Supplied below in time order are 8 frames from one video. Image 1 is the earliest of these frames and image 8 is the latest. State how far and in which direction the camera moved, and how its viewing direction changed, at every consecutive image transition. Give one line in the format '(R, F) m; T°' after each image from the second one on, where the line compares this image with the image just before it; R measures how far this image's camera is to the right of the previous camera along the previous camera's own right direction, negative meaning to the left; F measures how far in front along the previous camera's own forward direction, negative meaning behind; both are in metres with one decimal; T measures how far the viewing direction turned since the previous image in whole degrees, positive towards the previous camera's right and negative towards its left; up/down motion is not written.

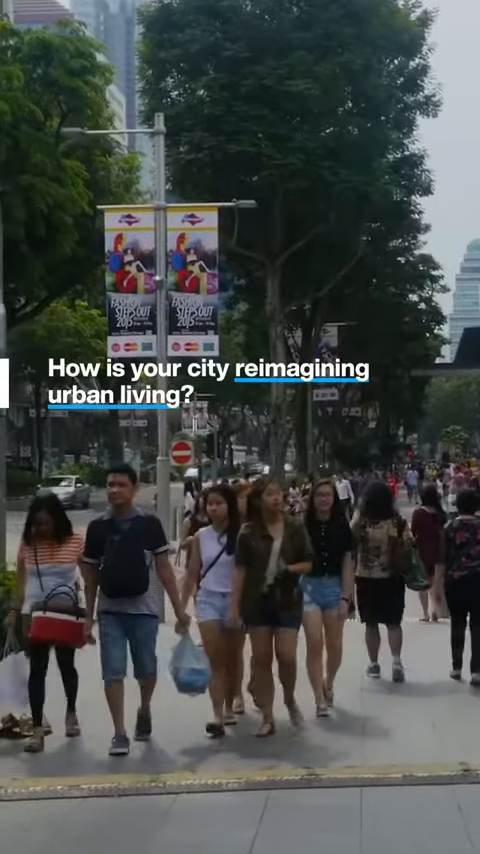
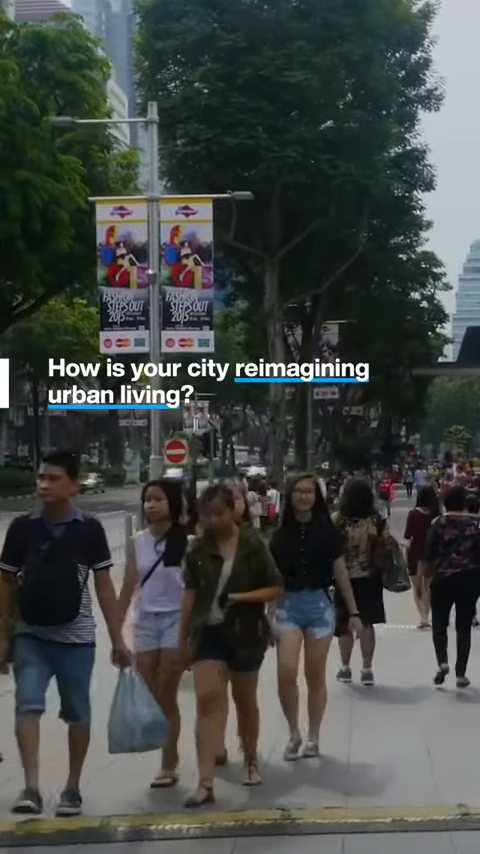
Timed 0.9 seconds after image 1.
(+0.1, +0.8) m; 0°
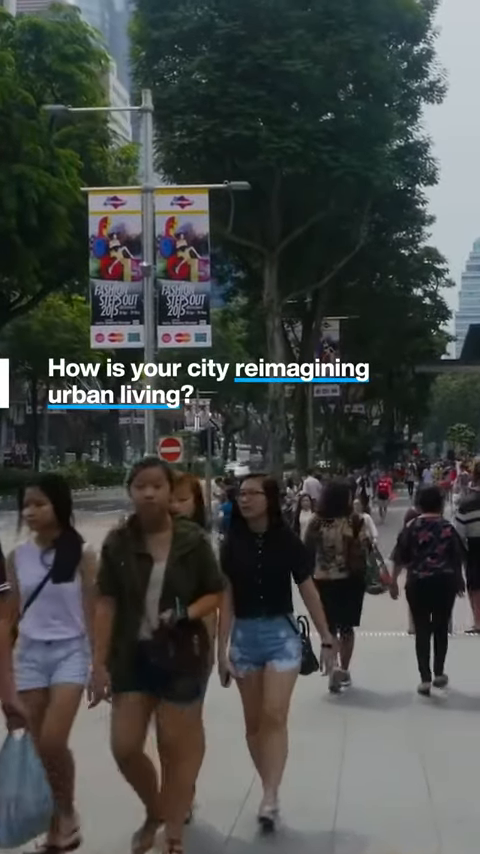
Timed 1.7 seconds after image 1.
(+0.1, +0.8) m; 0°
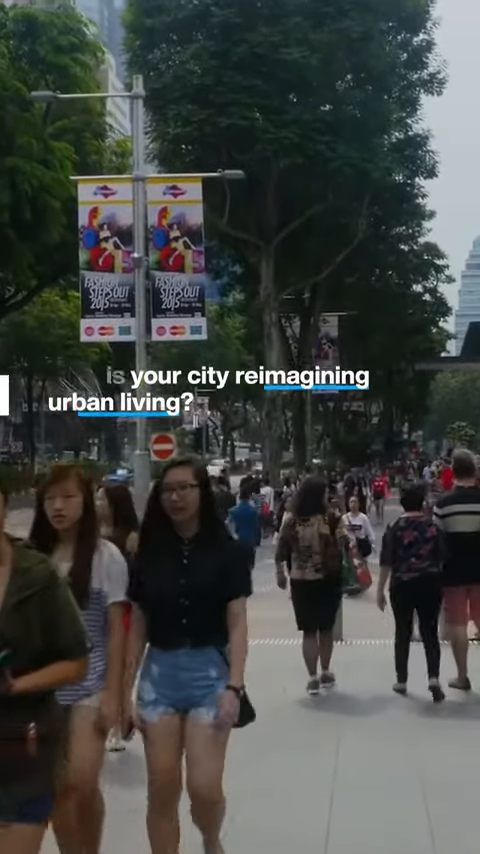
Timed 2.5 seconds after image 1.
(+0.1, +0.8) m; 0°
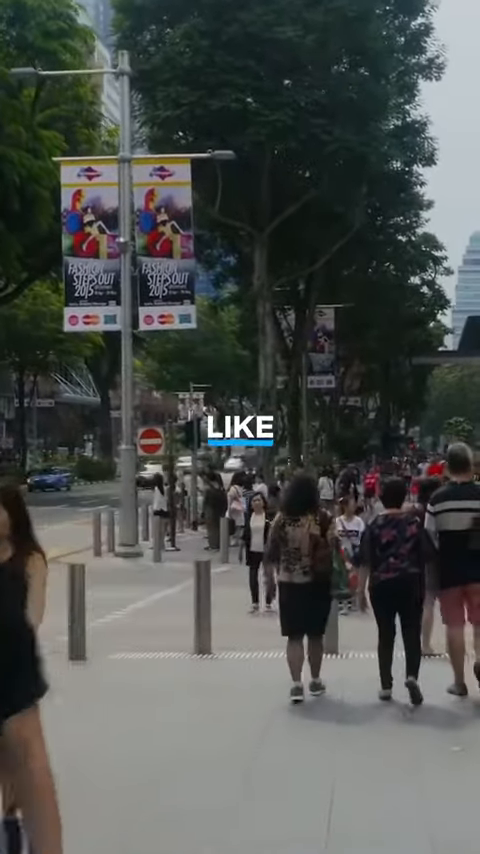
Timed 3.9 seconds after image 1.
(+0.1, +1.3) m; 0°
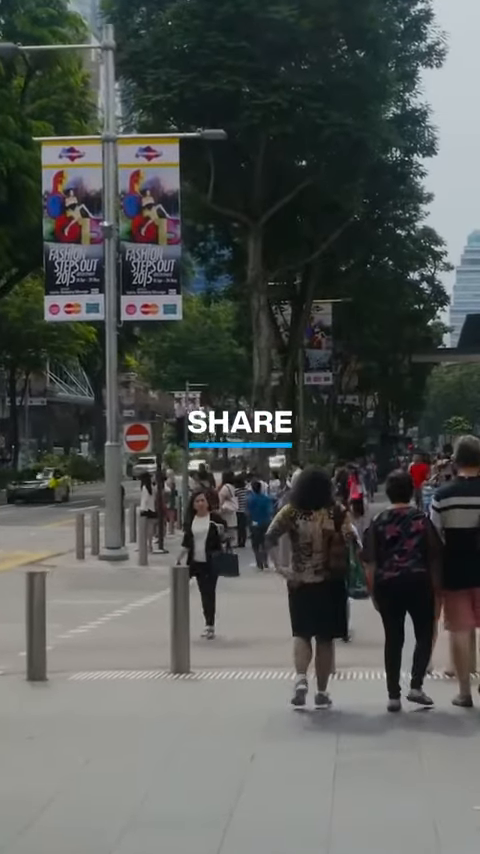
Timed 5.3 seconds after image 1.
(+0.1, +1.4) m; 0°
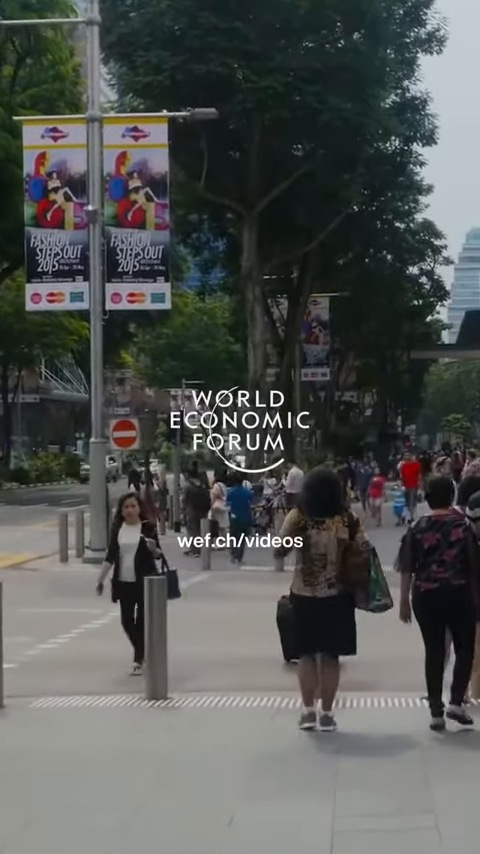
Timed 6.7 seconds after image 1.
(+0.1, +1.3) m; 0°
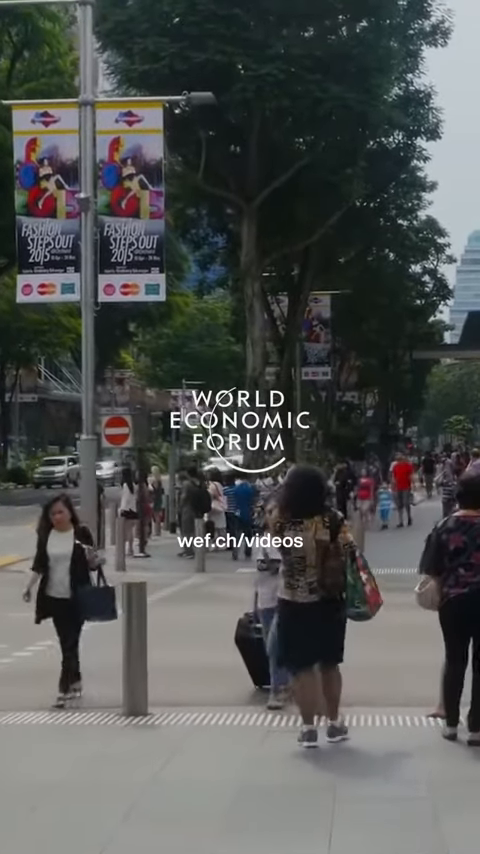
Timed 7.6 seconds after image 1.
(+0.1, +0.8) m; 0°
